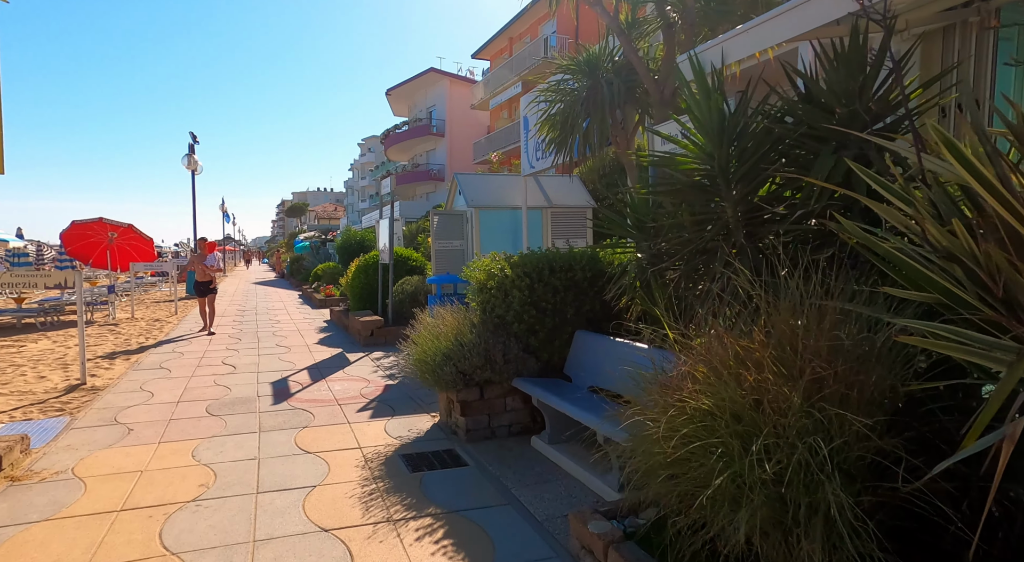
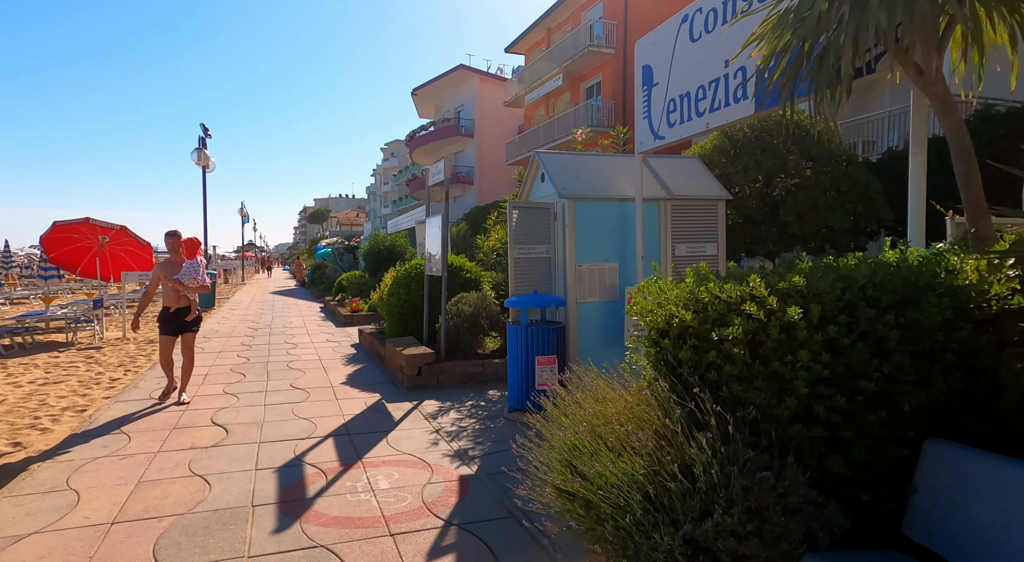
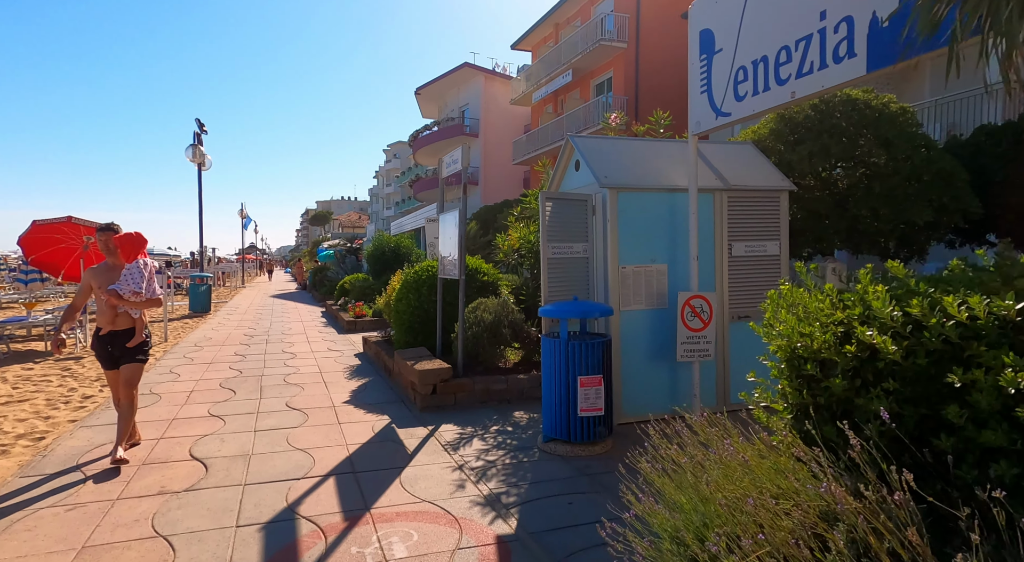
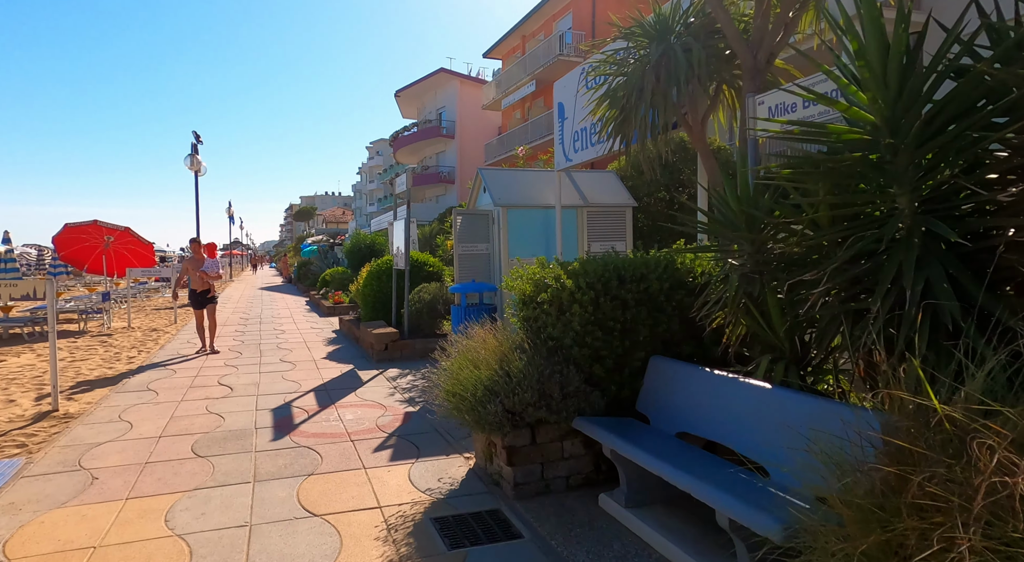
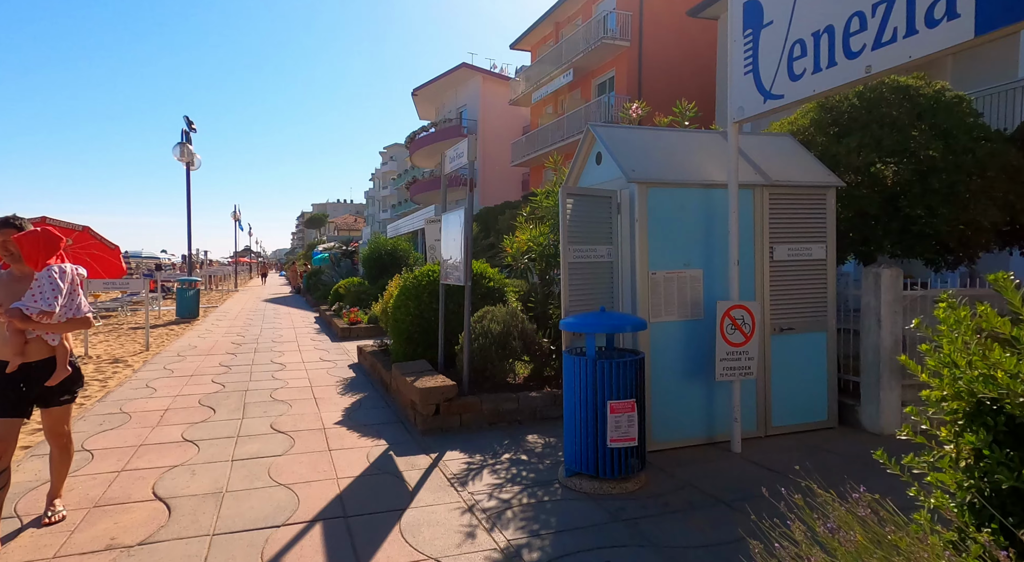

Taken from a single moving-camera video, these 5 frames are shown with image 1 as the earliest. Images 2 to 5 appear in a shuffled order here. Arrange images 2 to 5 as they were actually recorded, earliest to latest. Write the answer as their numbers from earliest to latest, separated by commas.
4, 2, 3, 5
